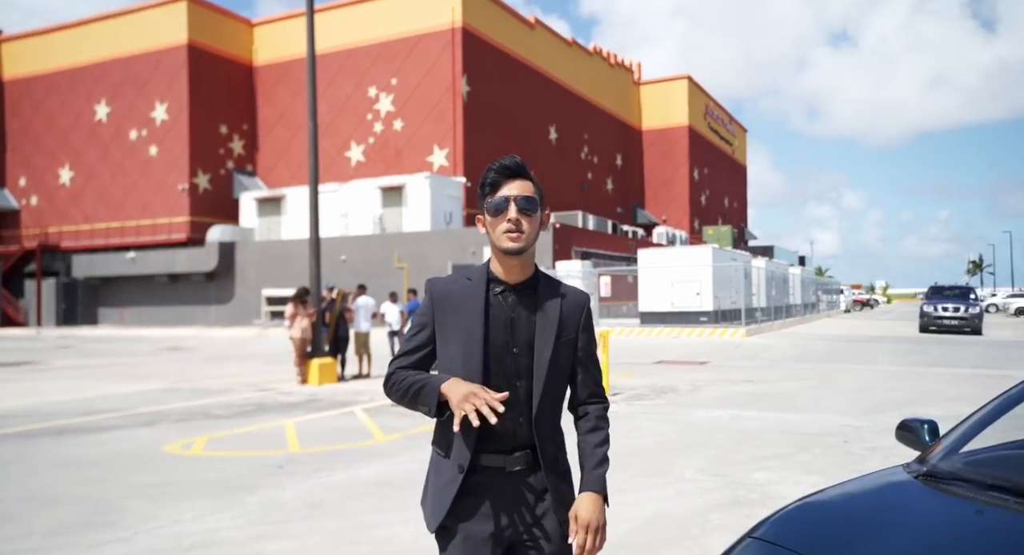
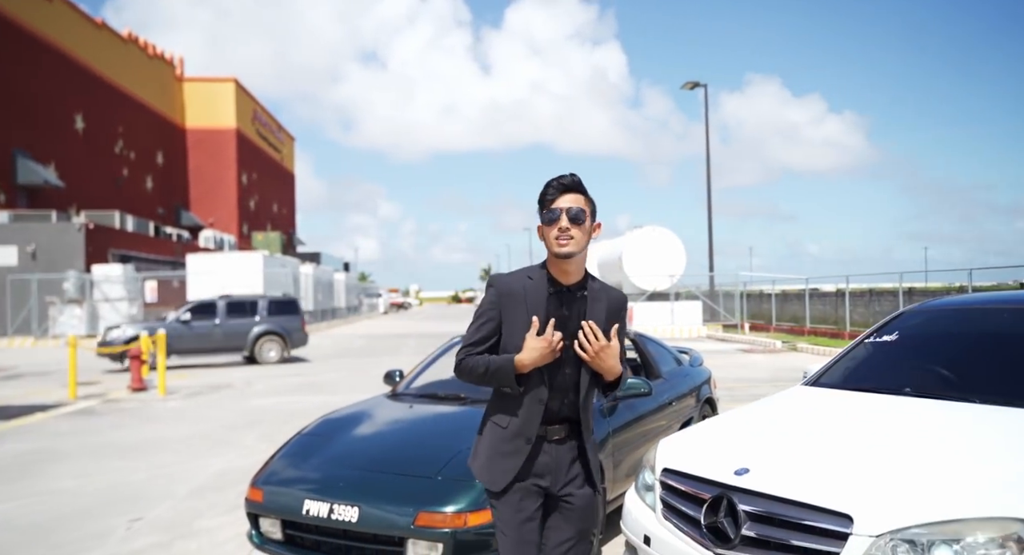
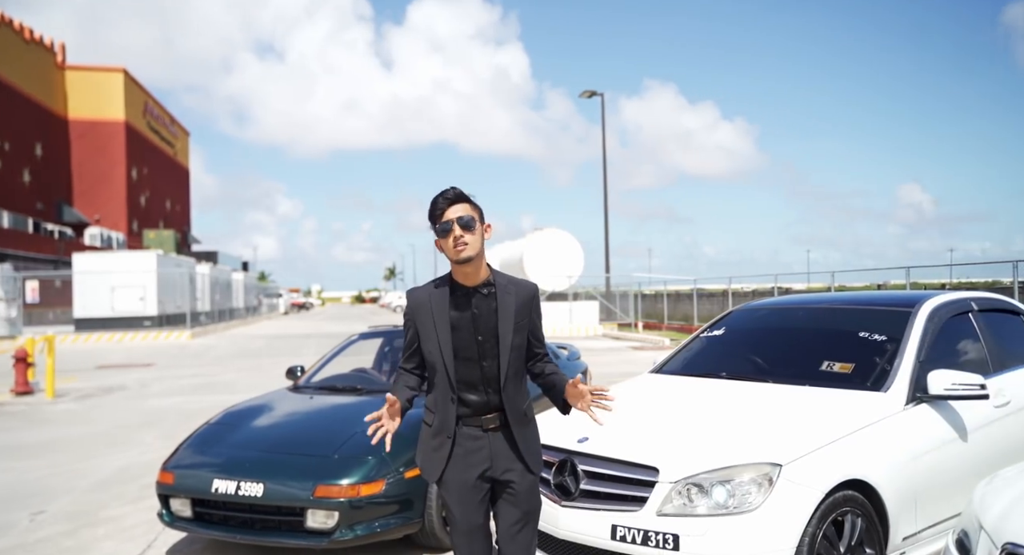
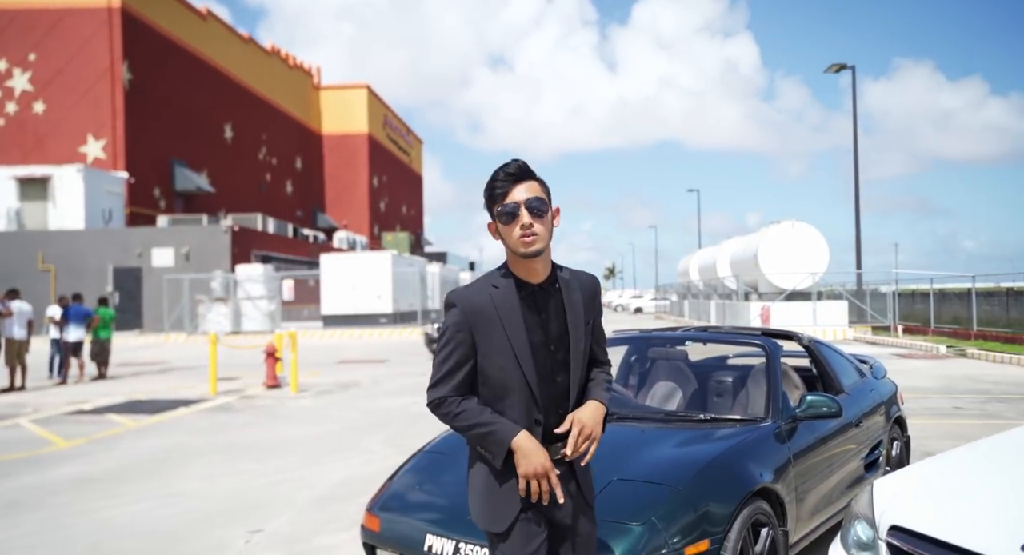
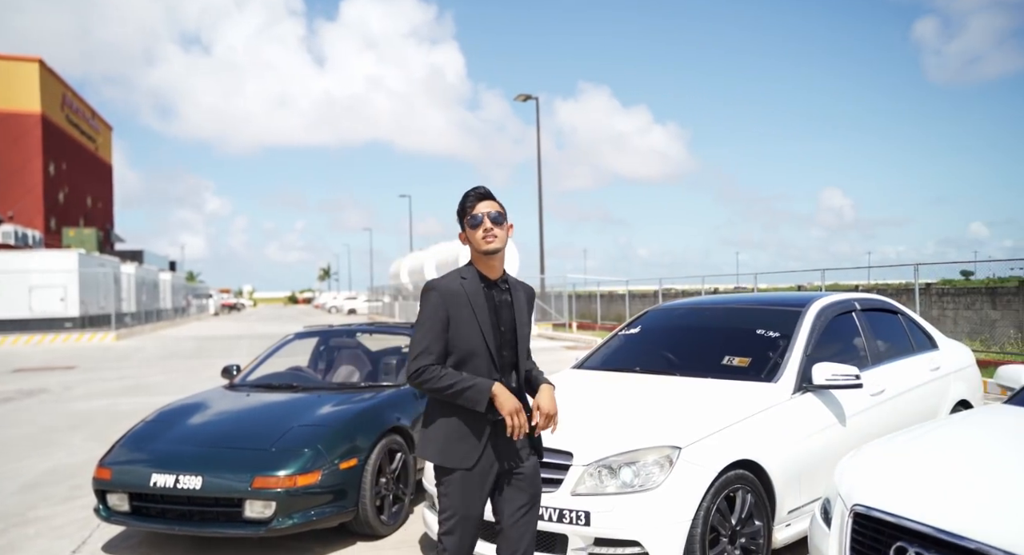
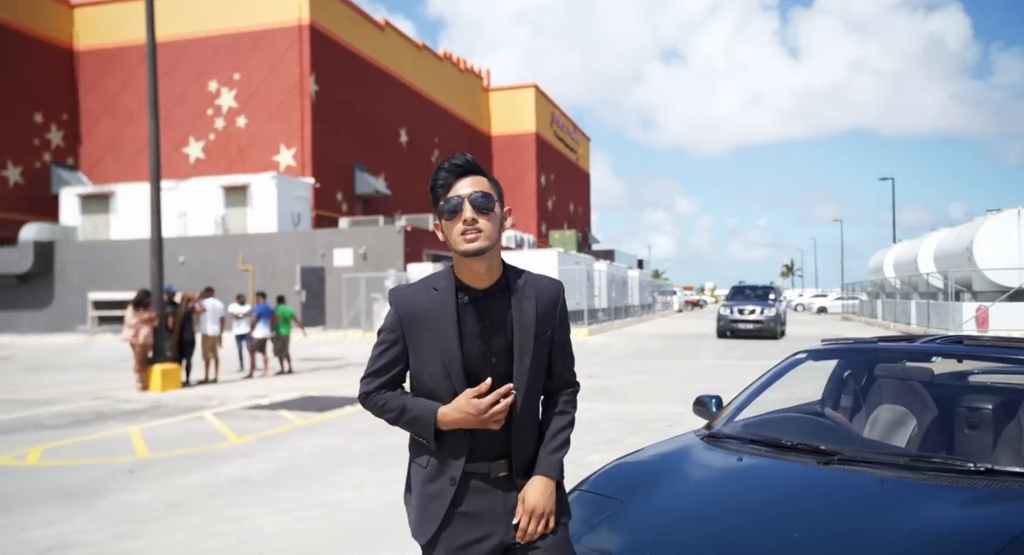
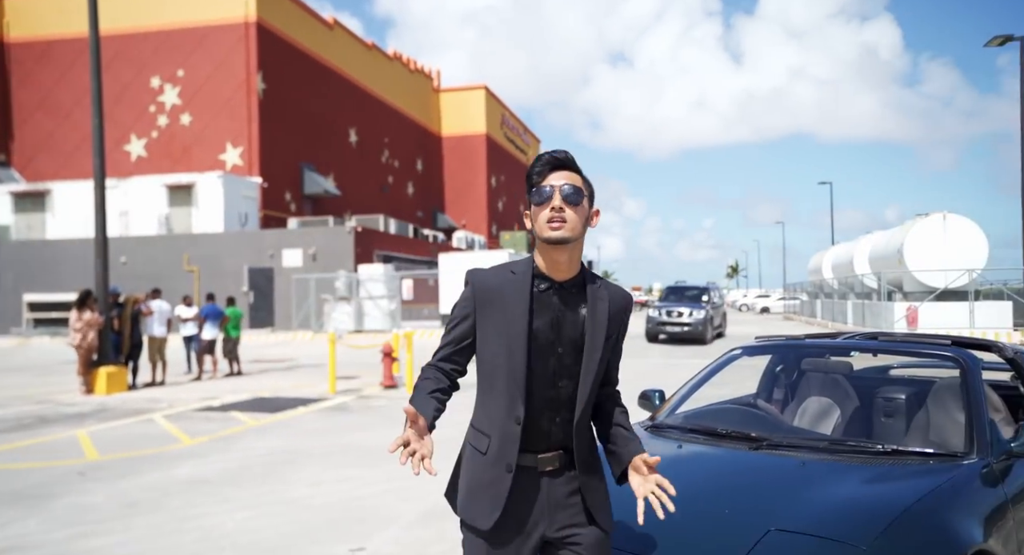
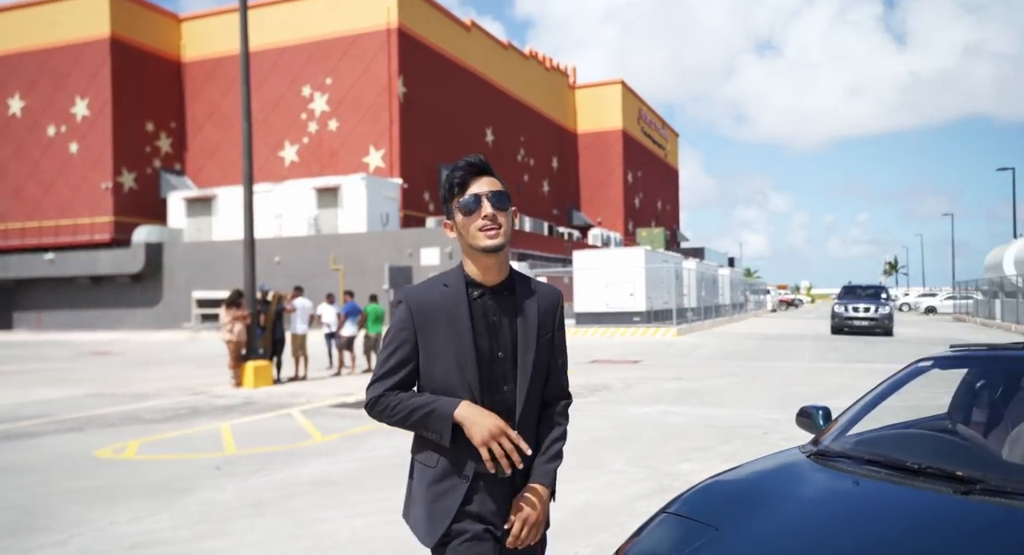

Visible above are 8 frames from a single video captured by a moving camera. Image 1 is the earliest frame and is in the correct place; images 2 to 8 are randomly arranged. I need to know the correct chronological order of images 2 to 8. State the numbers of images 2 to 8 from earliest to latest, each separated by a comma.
8, 6, 7, 4, 2, 3, 5
